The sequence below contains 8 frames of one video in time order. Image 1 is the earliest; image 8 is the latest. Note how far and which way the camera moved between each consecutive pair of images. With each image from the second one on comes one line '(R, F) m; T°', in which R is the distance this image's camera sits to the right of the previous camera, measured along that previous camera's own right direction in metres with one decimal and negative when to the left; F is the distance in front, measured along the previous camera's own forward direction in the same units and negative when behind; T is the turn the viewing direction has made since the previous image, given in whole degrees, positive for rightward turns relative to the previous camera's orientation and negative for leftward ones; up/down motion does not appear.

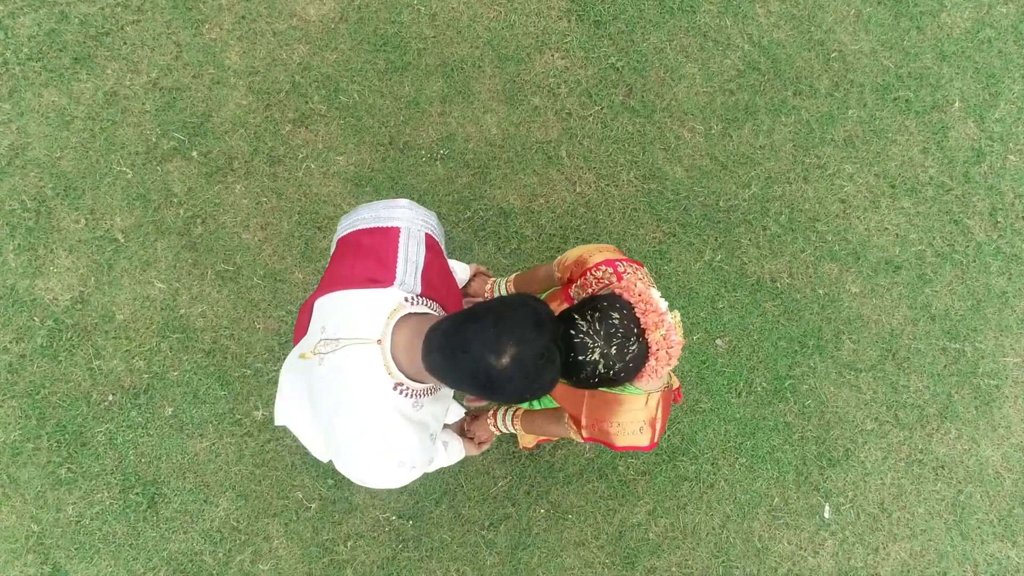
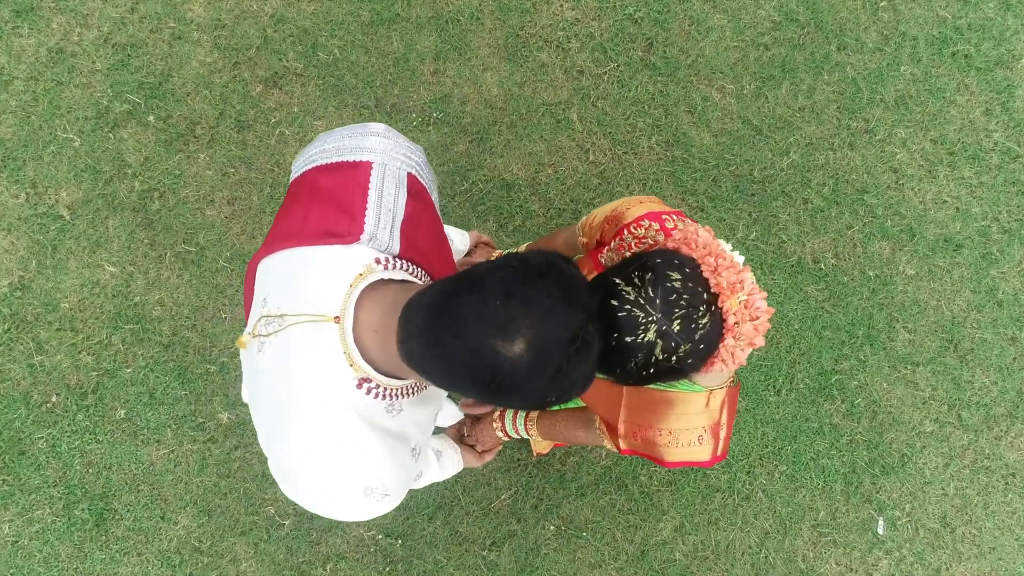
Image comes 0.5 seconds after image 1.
(0.0, +0.3) m; 0°
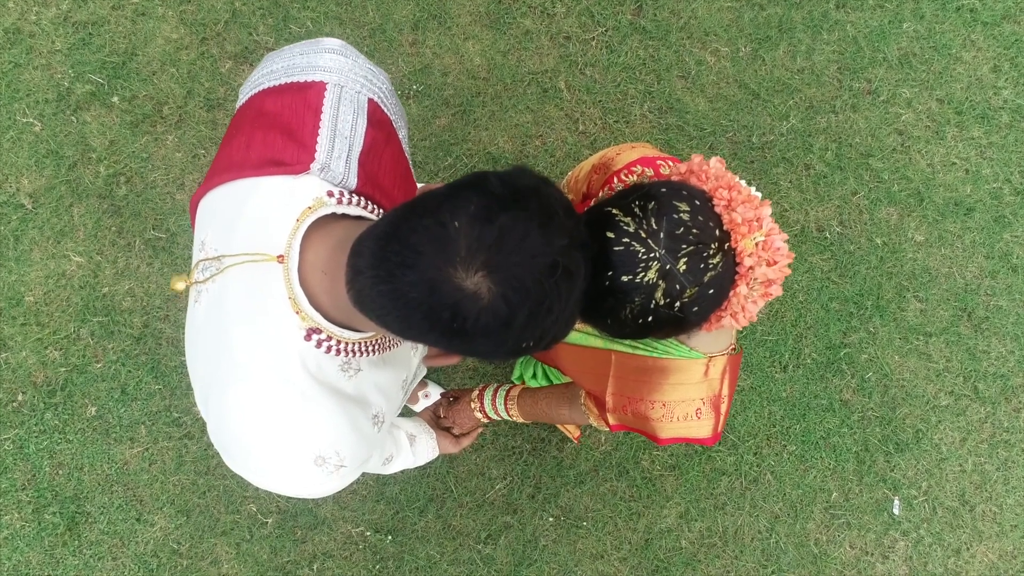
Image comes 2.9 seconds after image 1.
(0.0, +0.1) m; 0°
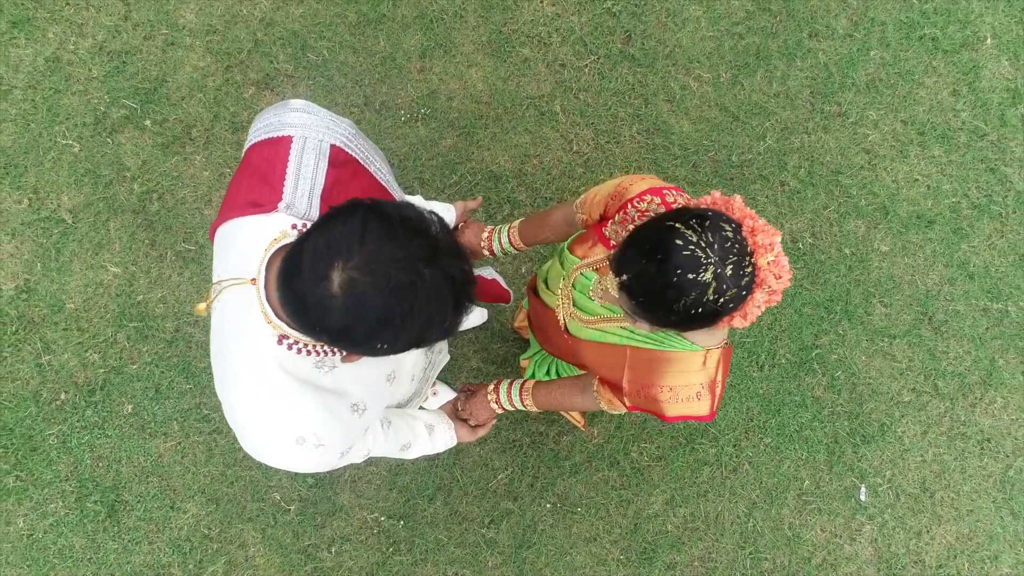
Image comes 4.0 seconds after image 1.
(0.0, -0.2) m; 0°
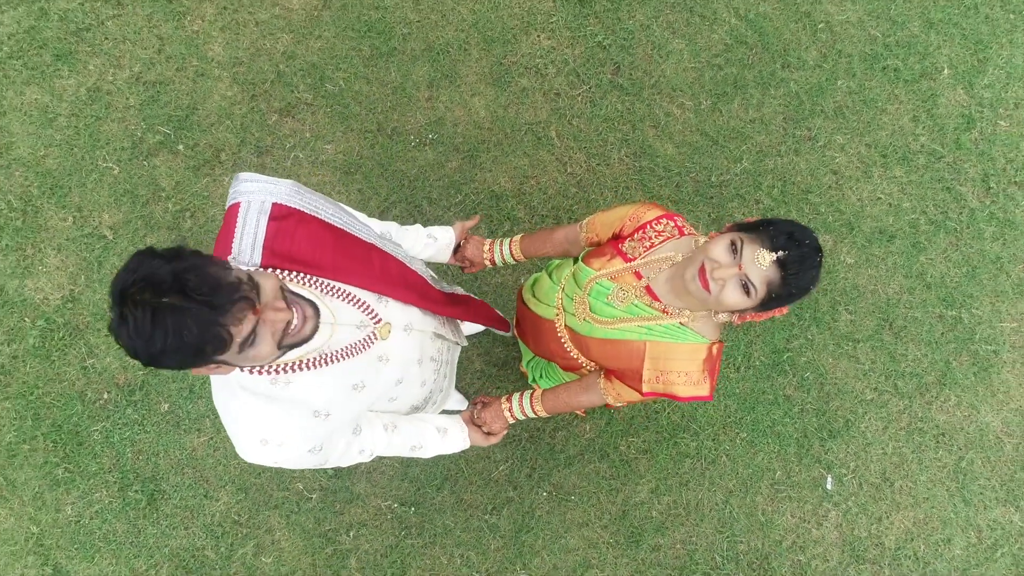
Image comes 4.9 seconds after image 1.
(0.0, -0.2) m; 0°
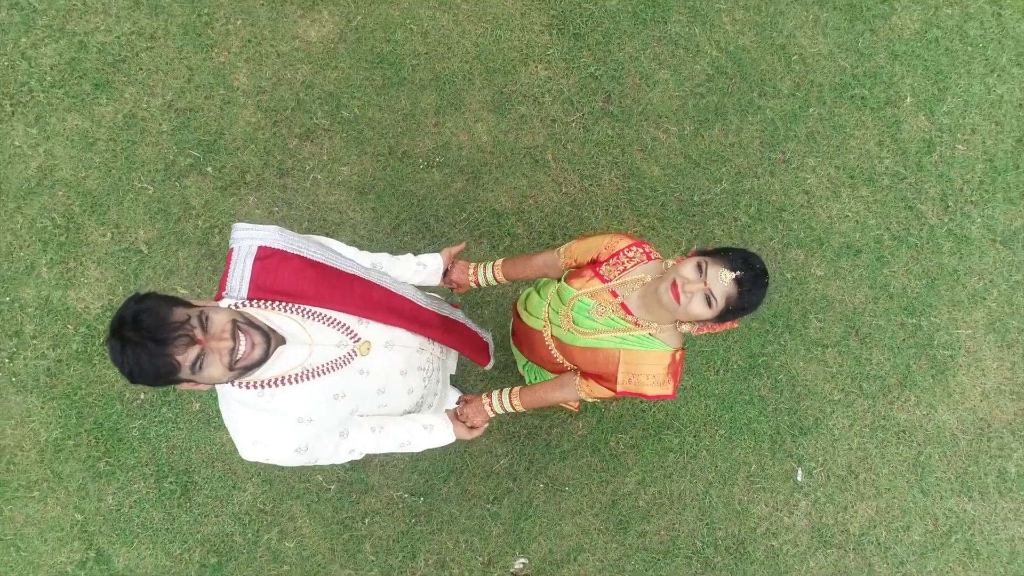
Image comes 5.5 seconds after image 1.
(0.0, -0.3) m; 0°
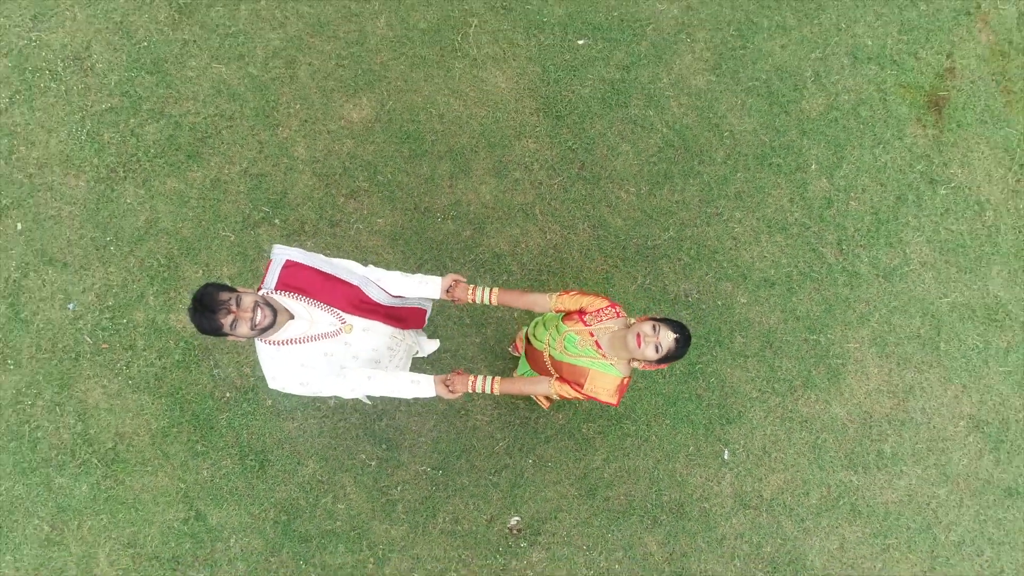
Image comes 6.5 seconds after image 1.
(0.0, -0.9) m; 0°
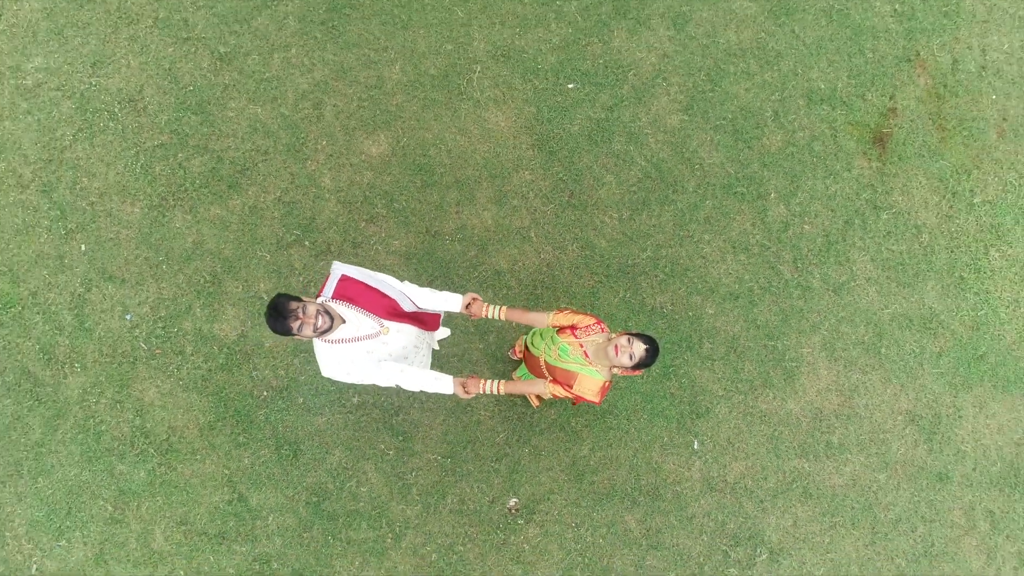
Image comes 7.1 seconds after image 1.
(0.0, -0.6) m; 0°
